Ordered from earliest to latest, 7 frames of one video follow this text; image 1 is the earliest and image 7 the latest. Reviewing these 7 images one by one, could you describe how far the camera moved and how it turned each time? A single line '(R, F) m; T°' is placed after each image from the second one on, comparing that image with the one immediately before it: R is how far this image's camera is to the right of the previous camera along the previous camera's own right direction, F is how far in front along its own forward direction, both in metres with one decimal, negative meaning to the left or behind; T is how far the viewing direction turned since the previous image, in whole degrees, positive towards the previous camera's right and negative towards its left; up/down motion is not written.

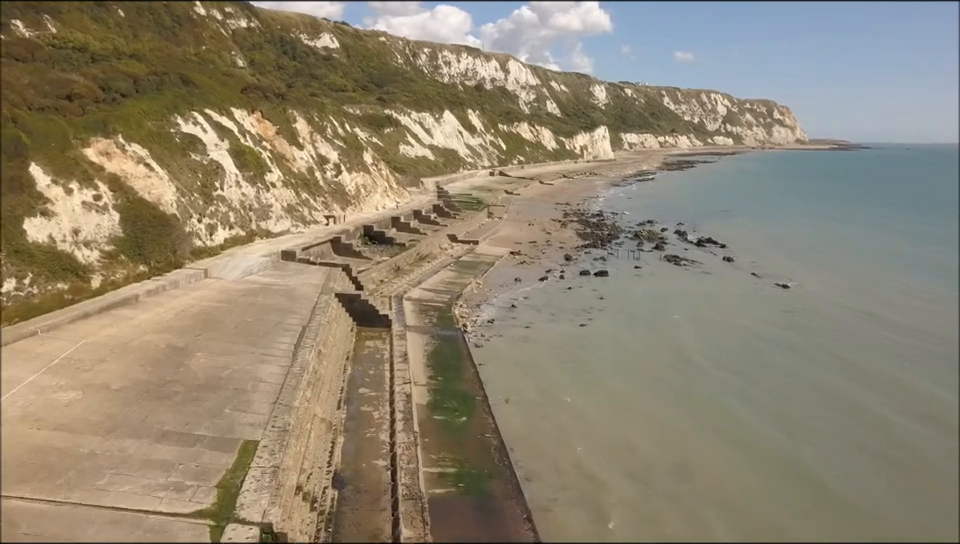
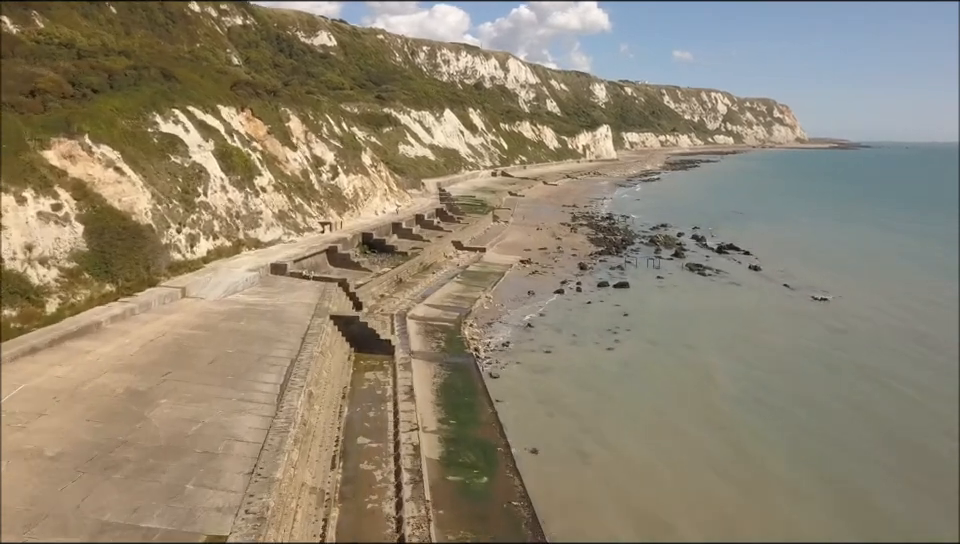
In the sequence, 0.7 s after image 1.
(-0.4, +2.4) m; 0°
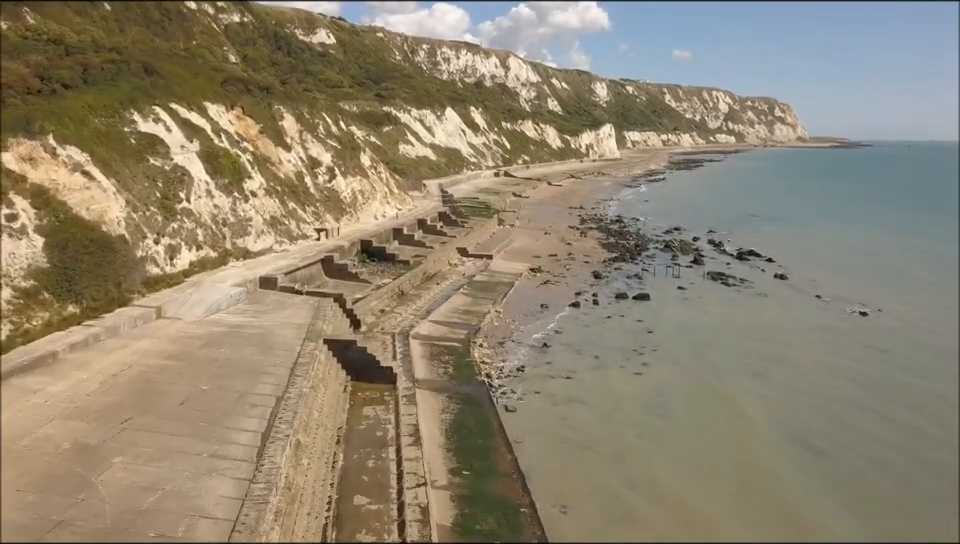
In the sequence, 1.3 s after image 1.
(-0.3, +2.0) m; 0°
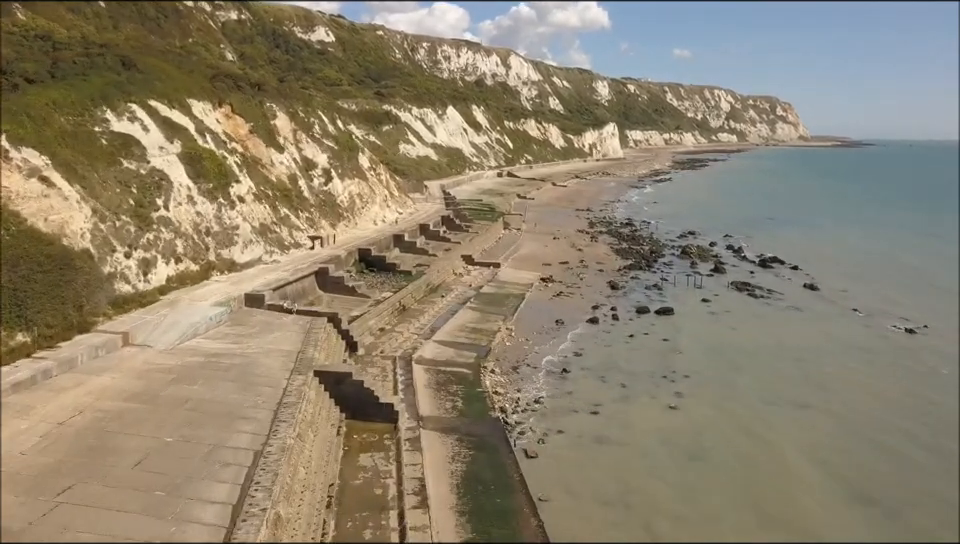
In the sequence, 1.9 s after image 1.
(-0.3, +2.0) m; 0°
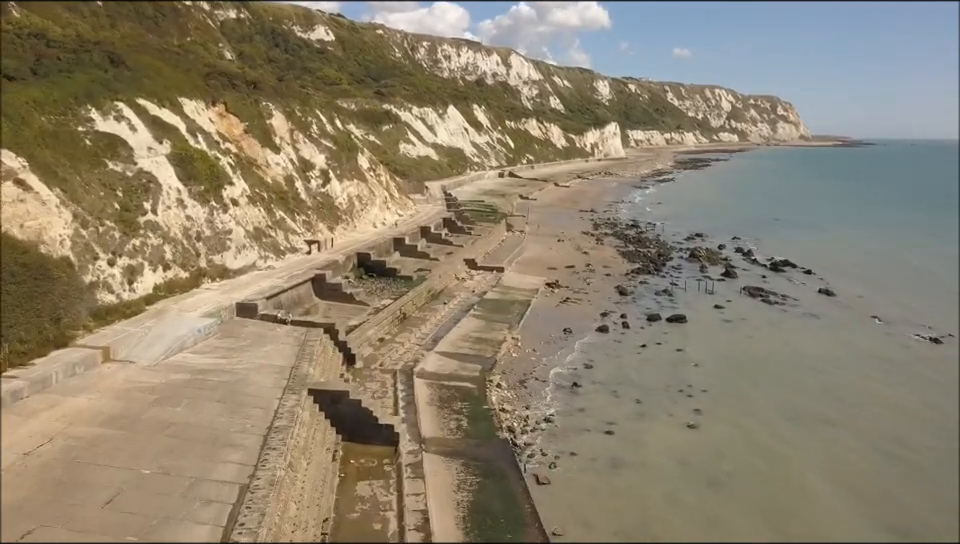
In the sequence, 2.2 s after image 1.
(-0.1, +1.0) m; 0°
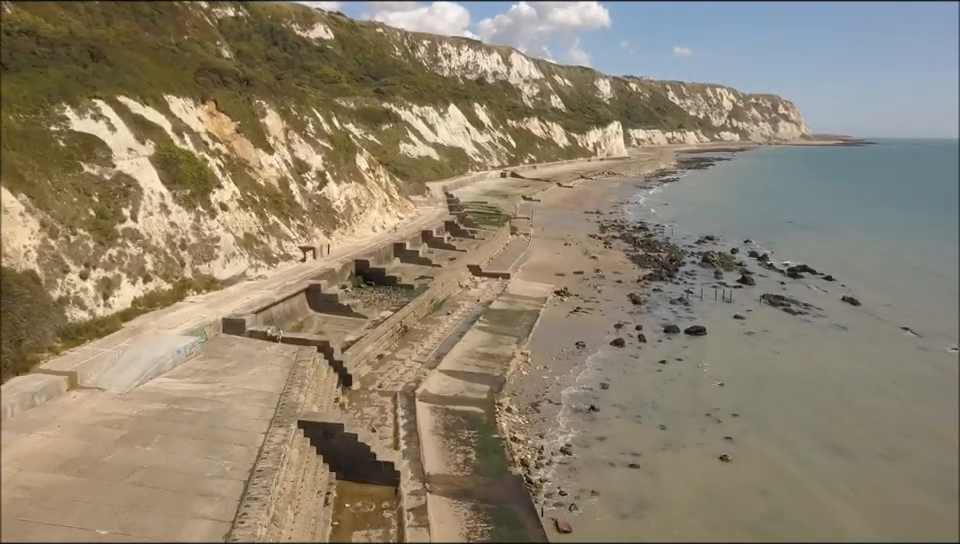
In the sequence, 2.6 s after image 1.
(-0.2, +1.4) m; 0°
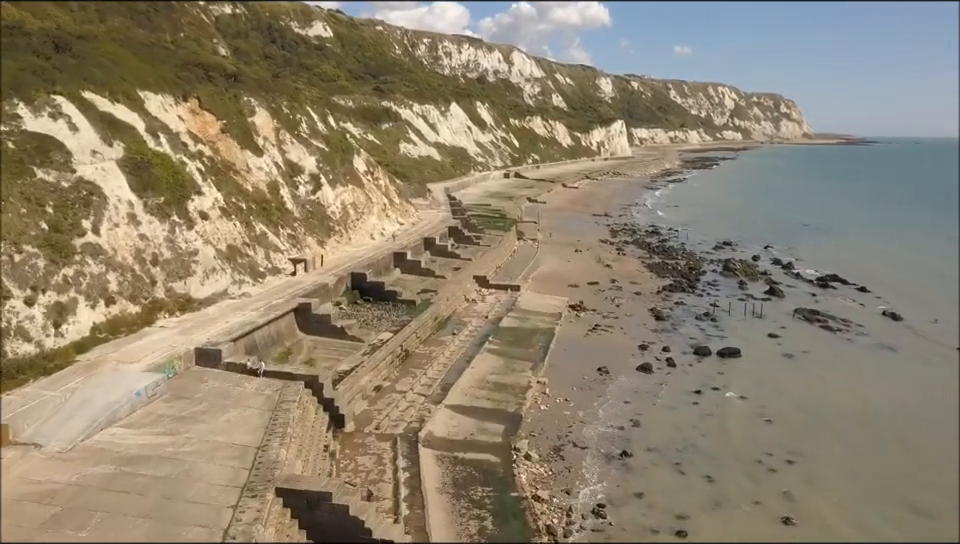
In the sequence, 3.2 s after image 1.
(-0.2, +2.1) m; 0°
